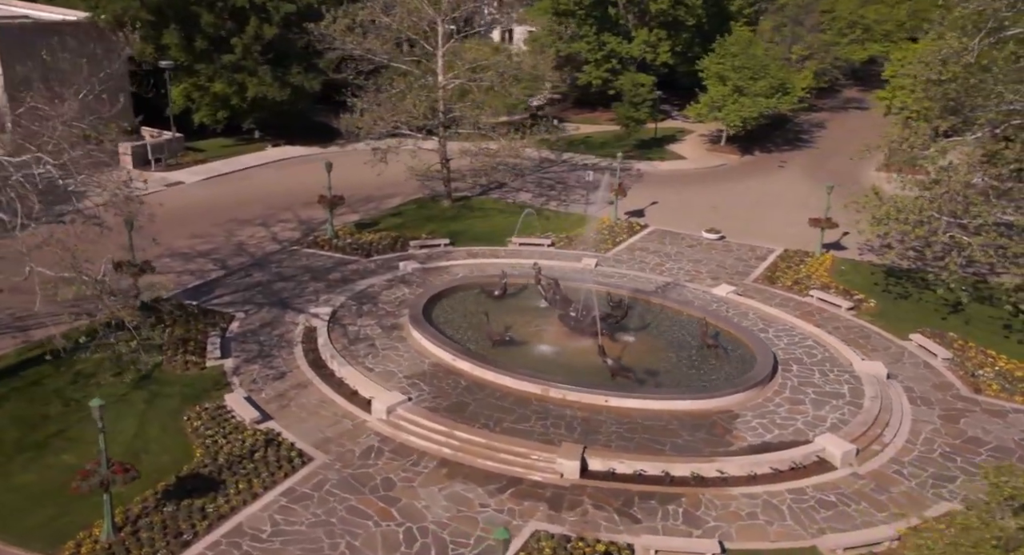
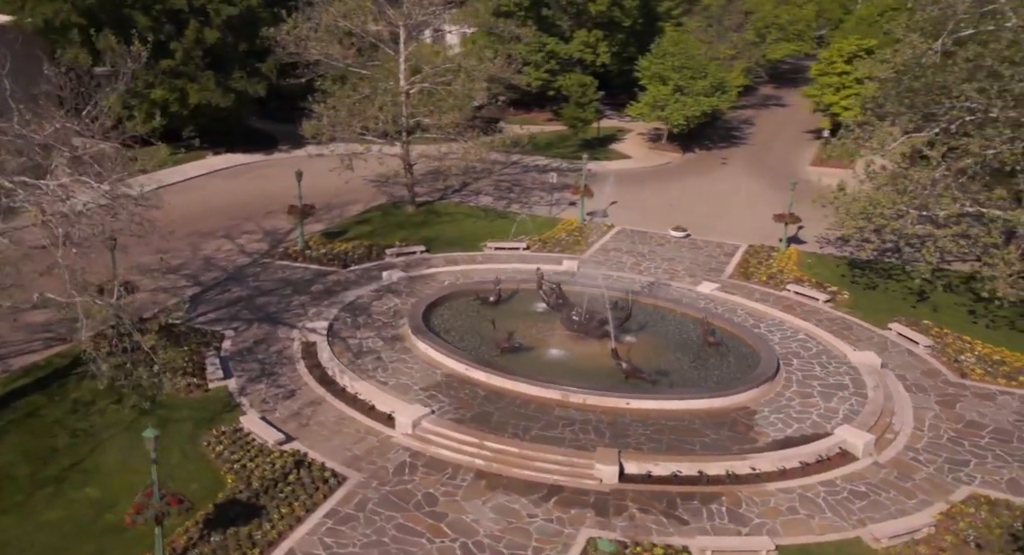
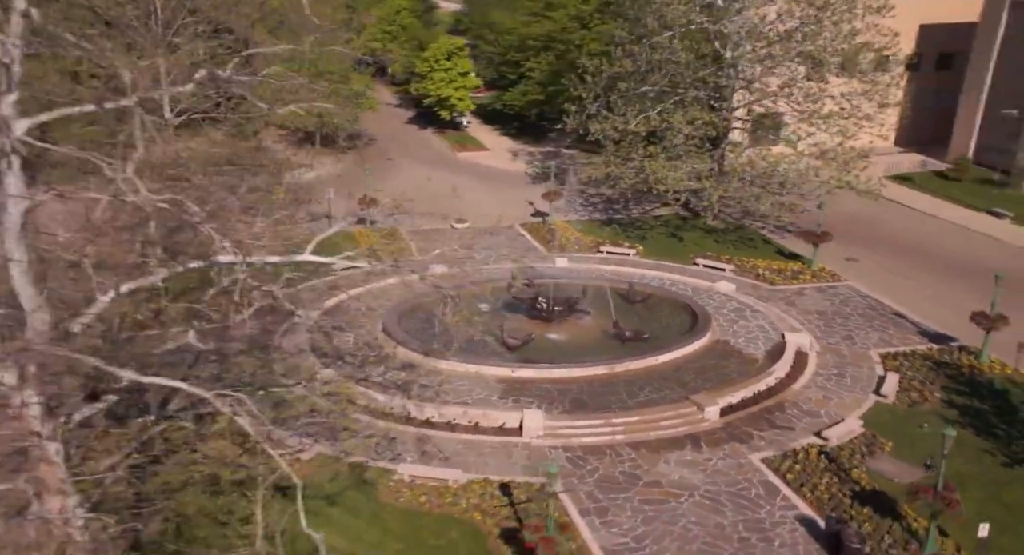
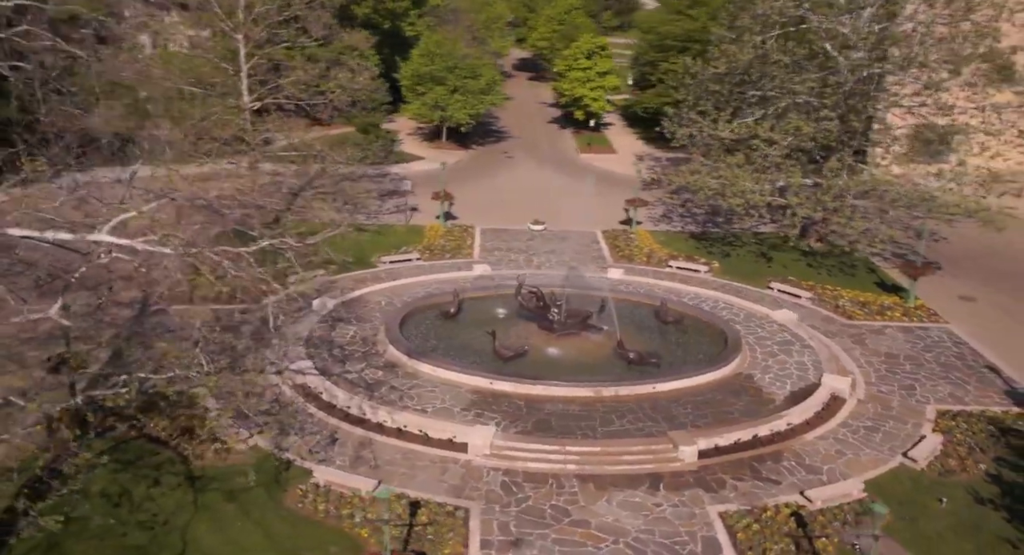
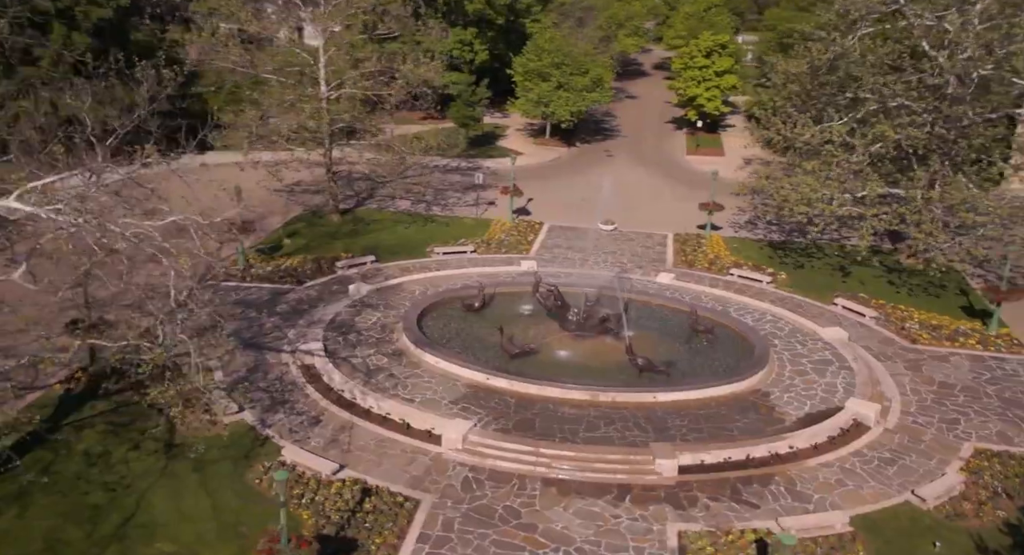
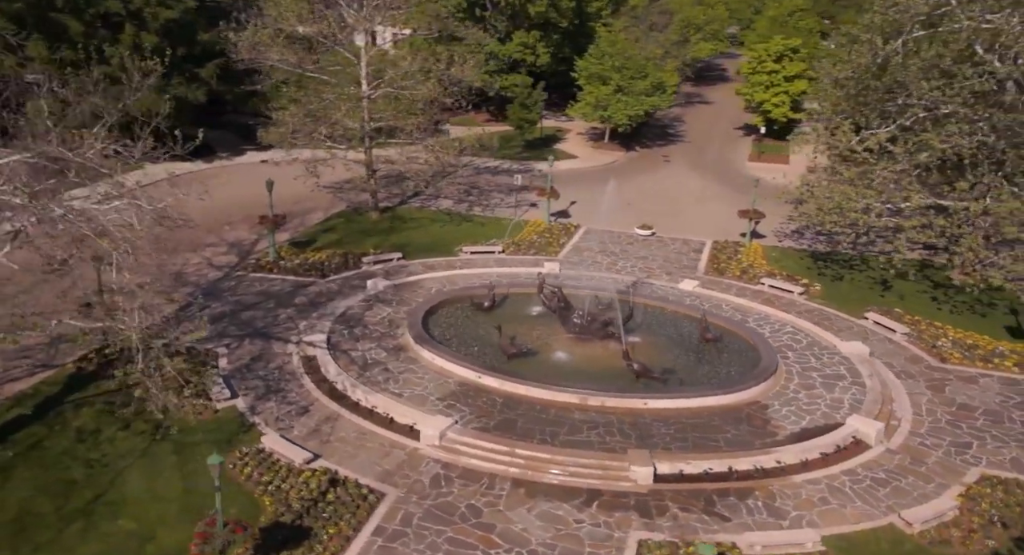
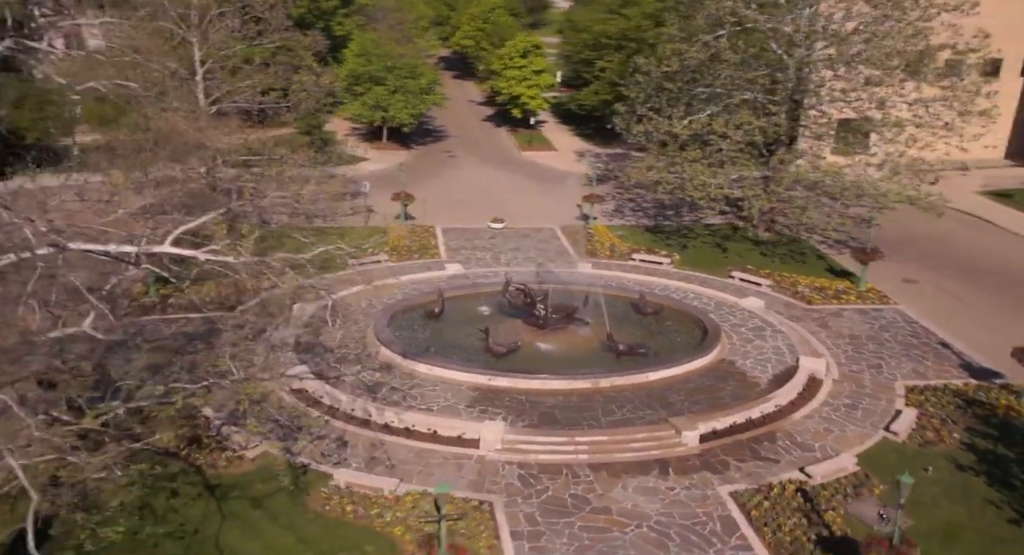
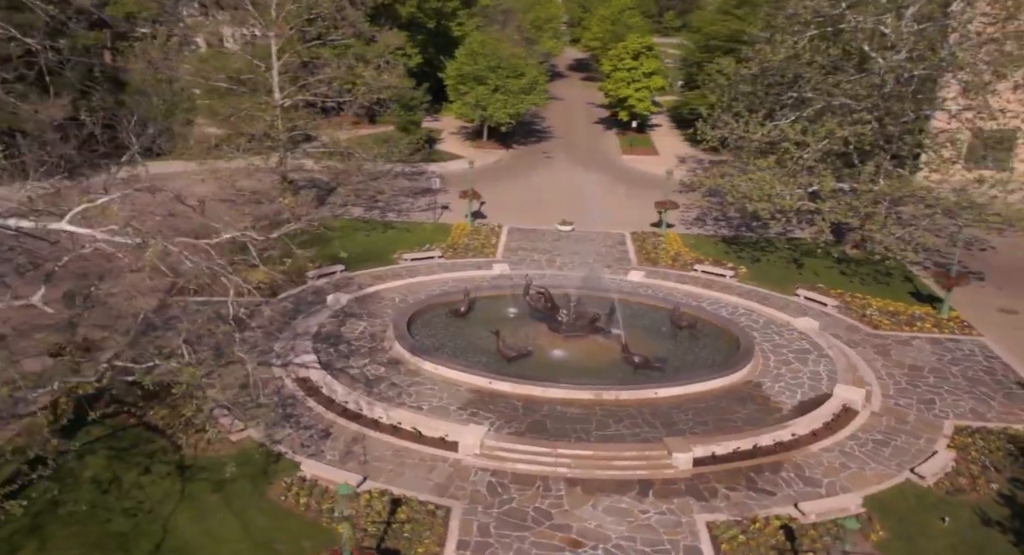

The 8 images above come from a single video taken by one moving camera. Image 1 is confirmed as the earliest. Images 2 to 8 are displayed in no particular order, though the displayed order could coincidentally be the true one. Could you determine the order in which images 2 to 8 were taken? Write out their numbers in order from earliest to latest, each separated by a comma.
2, 6, 5, 8, 4, 7, 3
